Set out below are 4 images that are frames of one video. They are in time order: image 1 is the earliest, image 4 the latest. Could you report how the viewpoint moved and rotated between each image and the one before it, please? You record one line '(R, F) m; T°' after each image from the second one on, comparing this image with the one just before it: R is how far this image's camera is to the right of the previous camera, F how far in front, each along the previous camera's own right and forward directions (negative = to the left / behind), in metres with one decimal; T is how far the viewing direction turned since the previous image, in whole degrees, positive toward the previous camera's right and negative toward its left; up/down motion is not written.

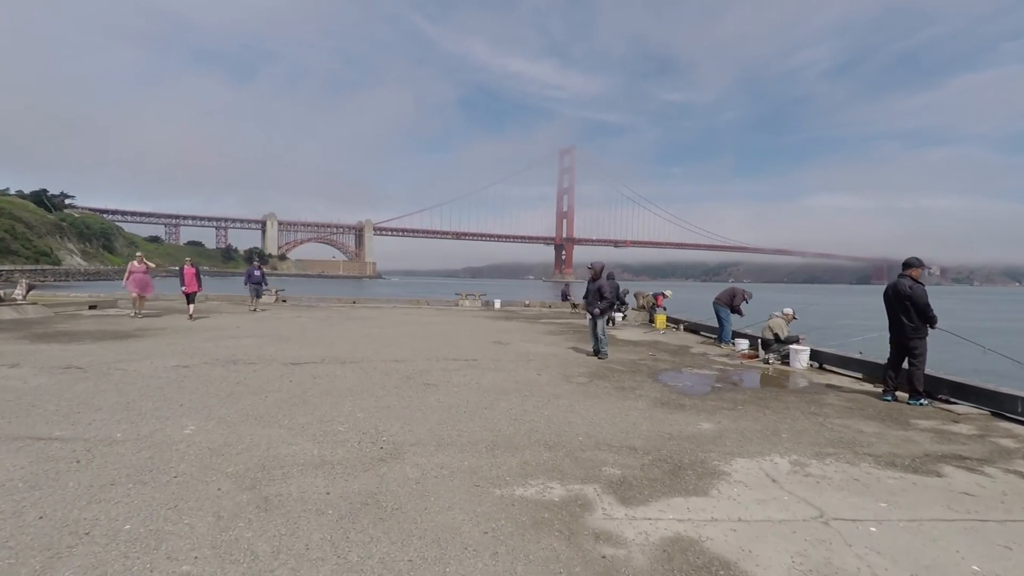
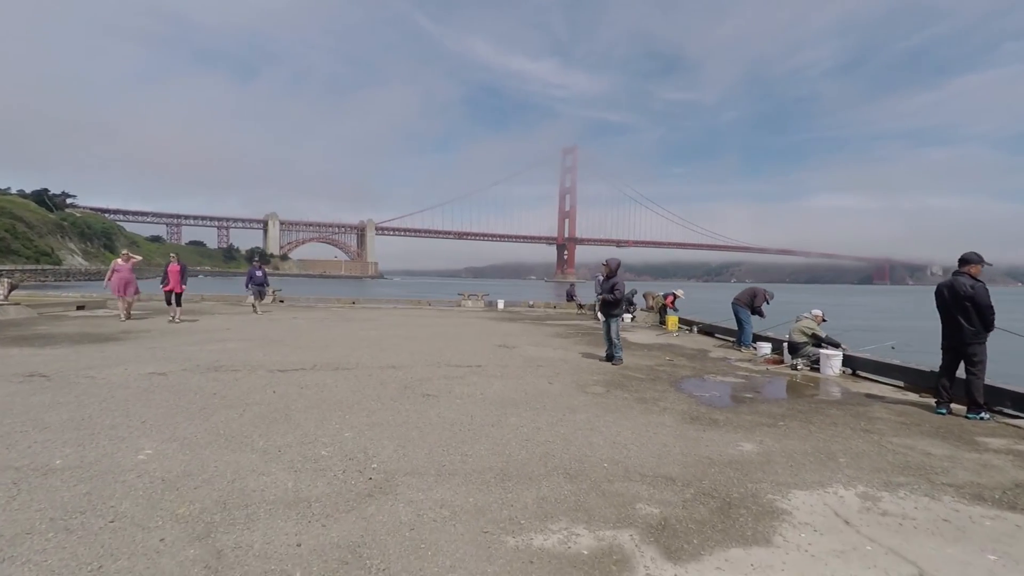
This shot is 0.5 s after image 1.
(-0.1, +0.7) m; 0°
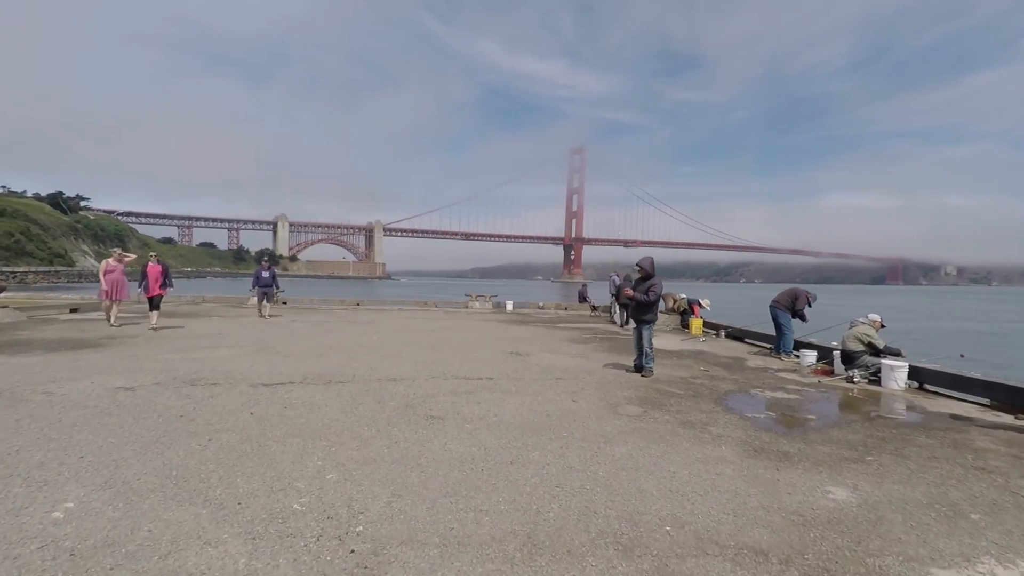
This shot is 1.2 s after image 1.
(-0.2, +1.0) m; -1°
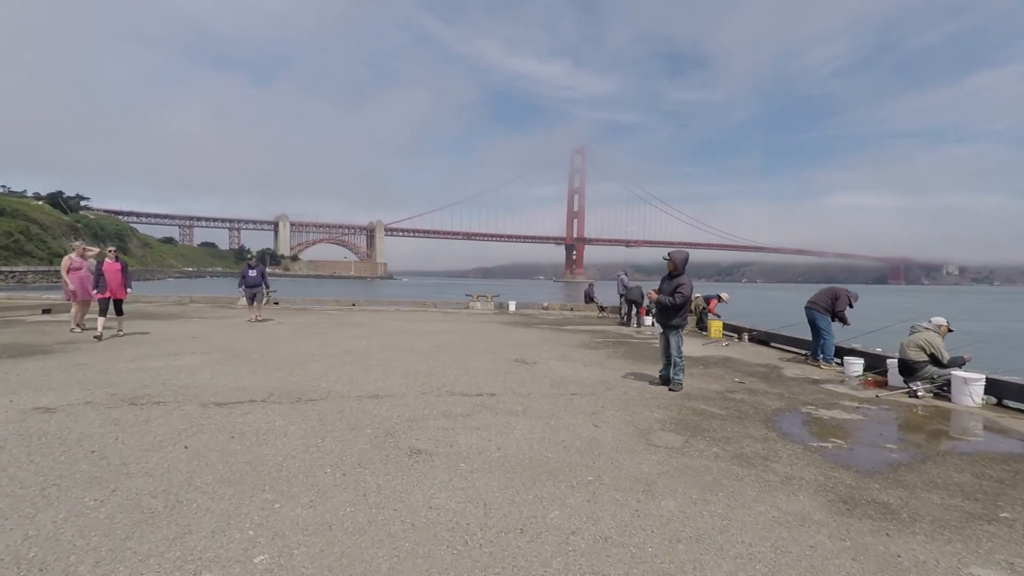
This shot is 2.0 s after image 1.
(-0.1, +1.2) m; 0°
